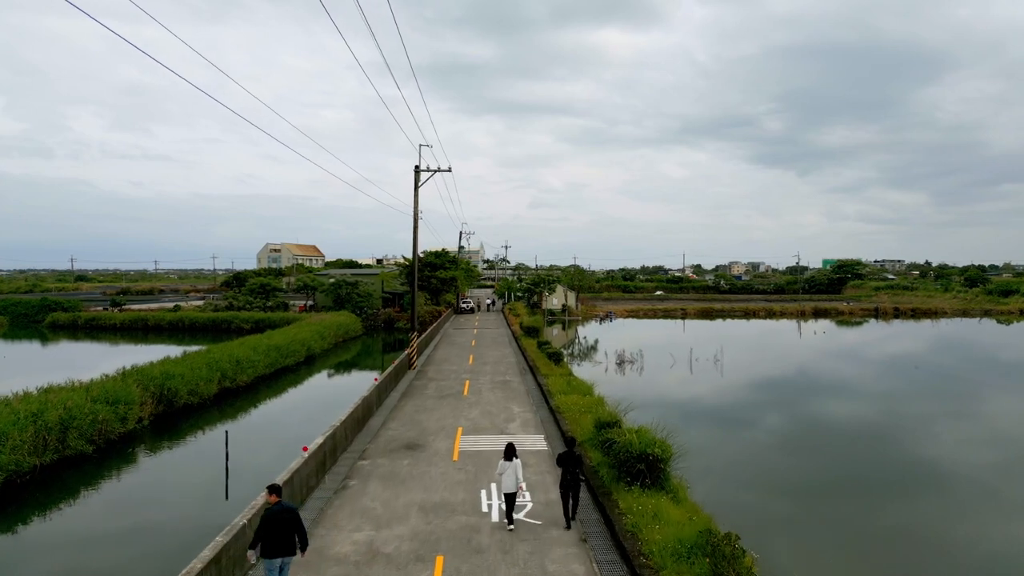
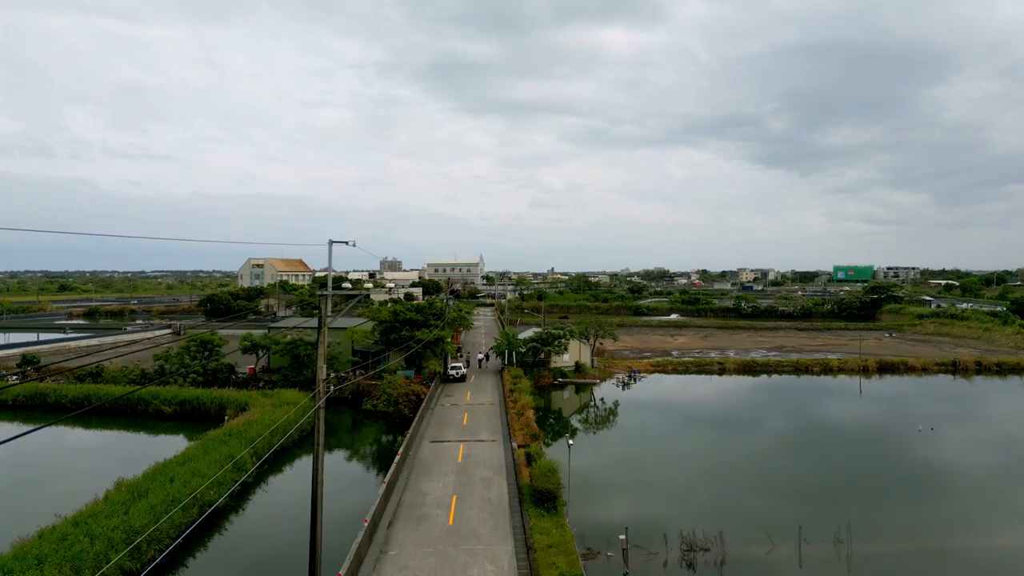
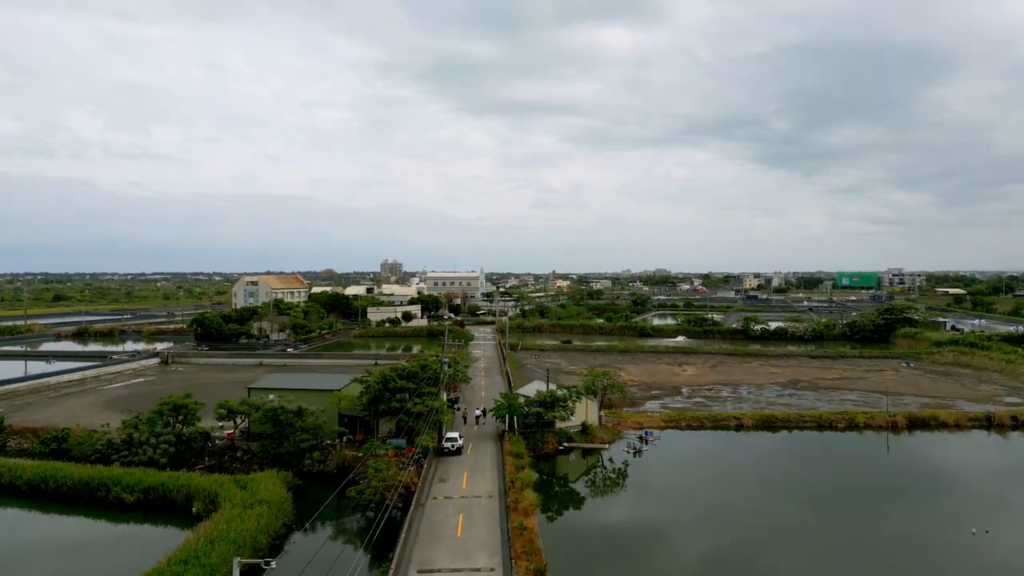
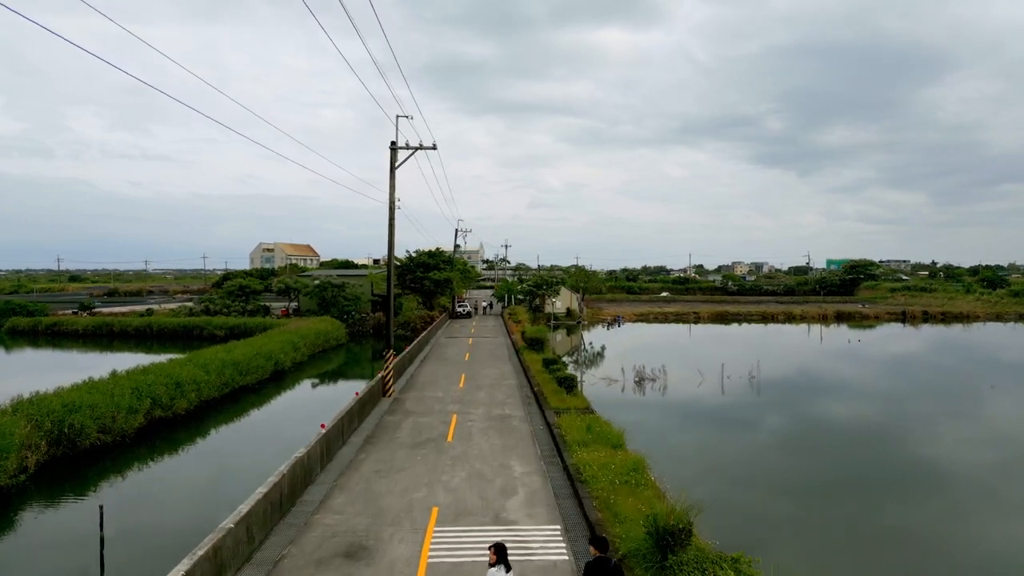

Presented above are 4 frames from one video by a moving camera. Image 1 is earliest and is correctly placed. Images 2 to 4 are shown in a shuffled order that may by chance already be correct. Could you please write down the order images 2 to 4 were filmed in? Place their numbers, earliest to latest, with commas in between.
4, 2, 3
